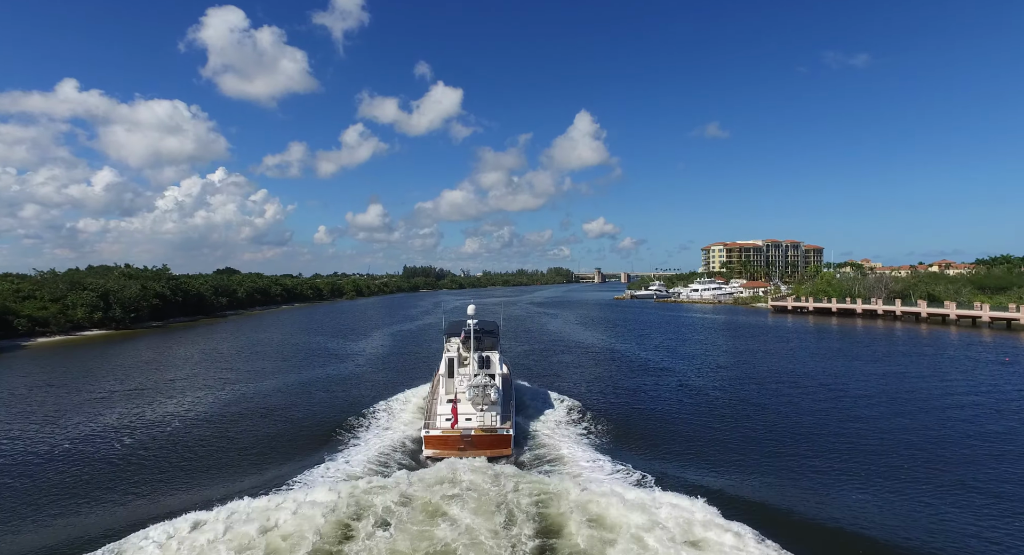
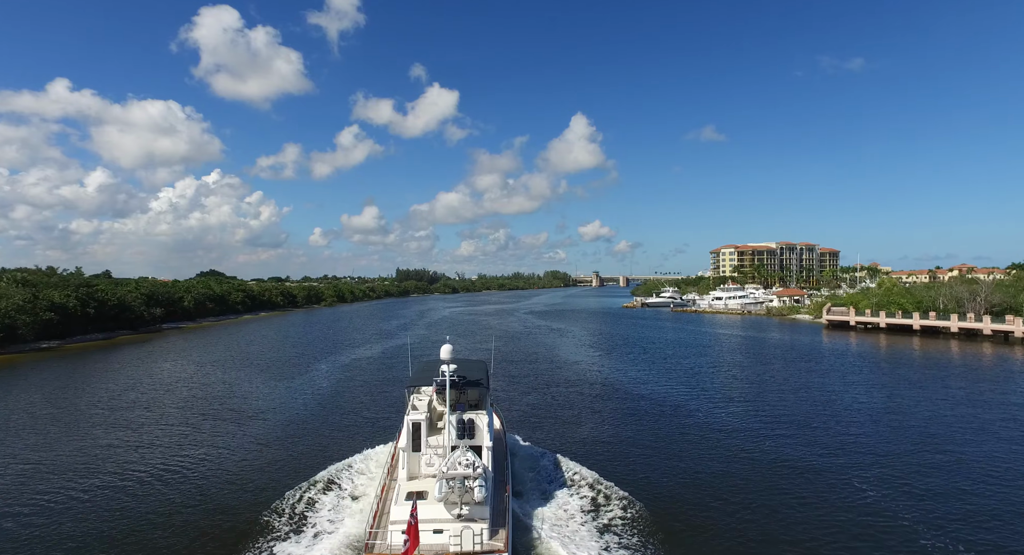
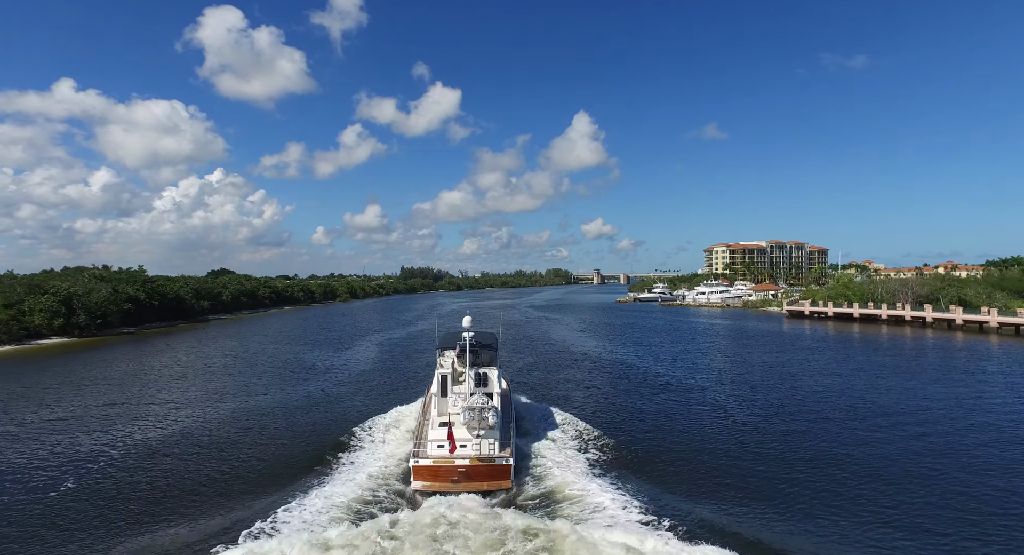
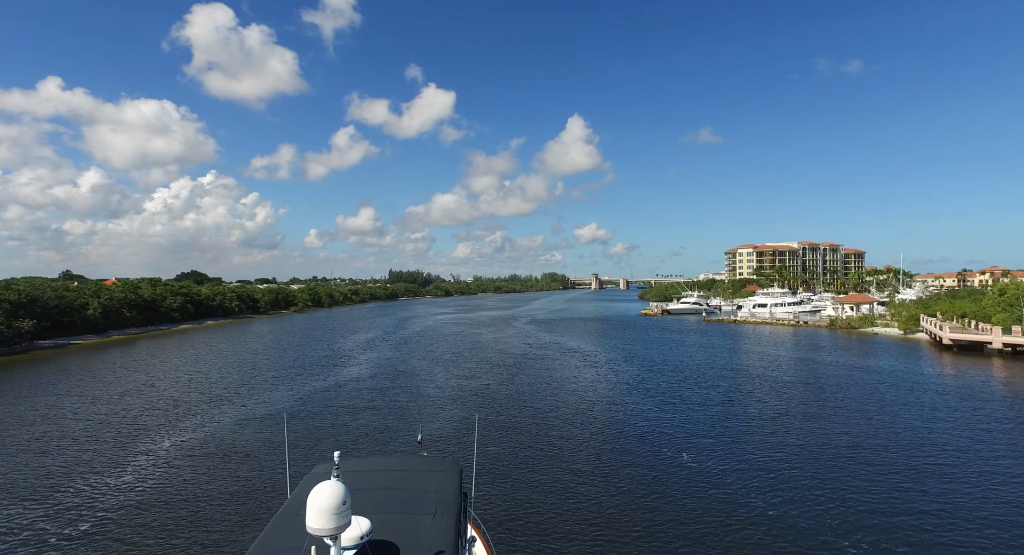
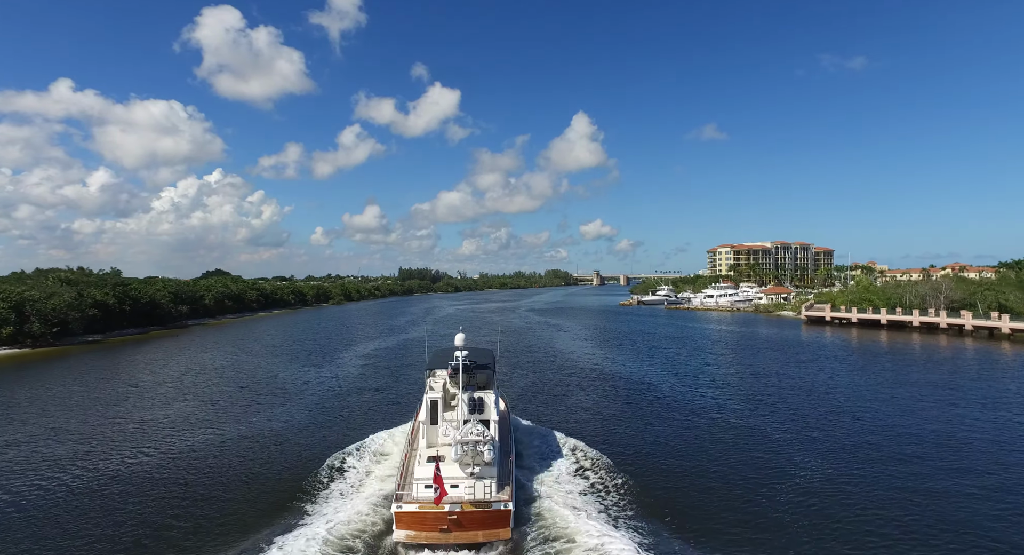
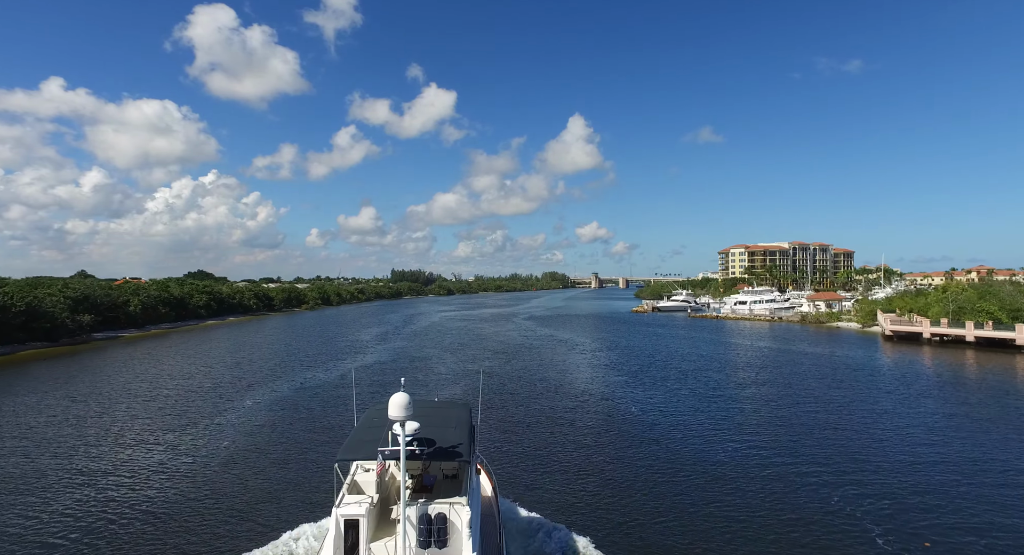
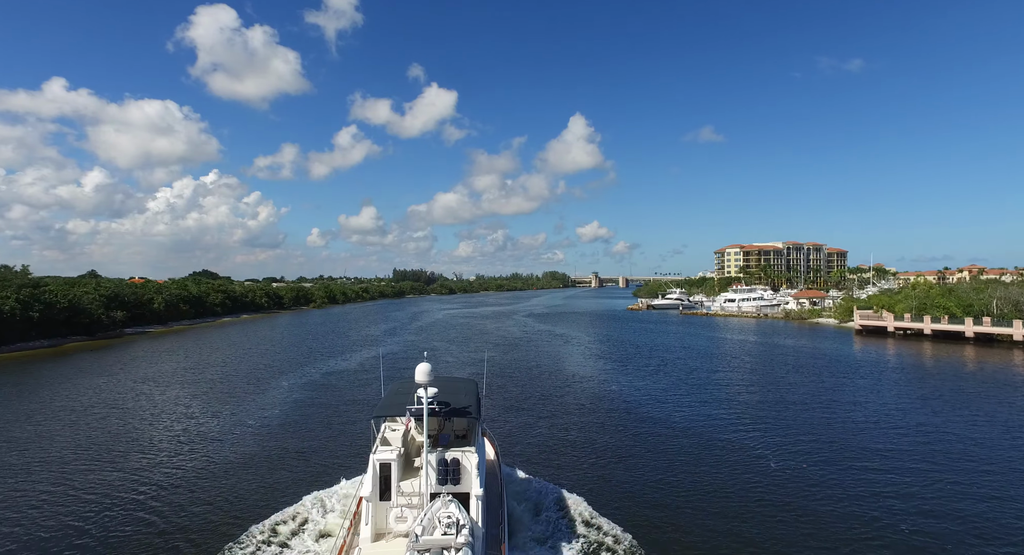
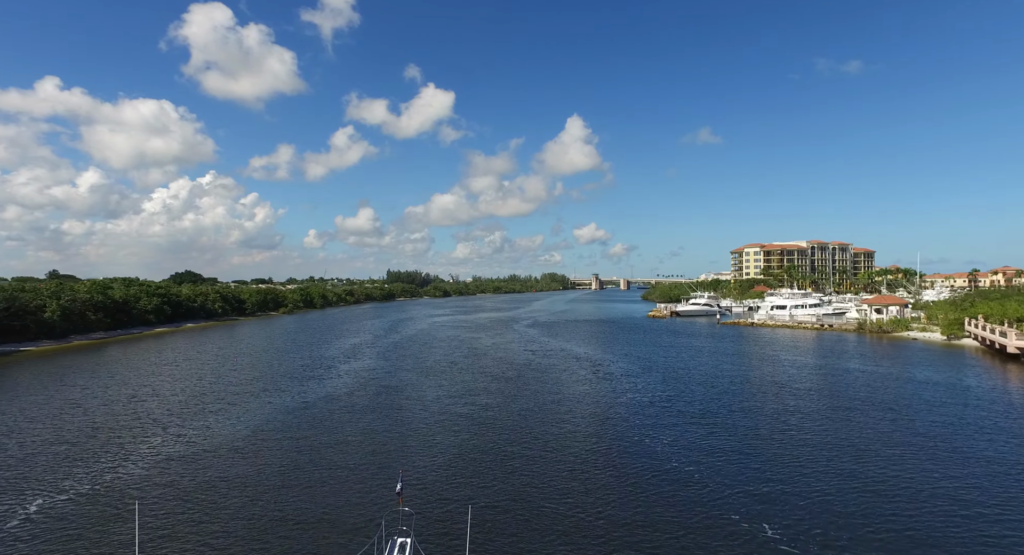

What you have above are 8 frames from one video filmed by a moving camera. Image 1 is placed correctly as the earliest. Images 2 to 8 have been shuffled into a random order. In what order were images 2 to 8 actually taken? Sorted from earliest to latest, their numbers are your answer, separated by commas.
3, 5, 2, 7, 6, 4, 8
